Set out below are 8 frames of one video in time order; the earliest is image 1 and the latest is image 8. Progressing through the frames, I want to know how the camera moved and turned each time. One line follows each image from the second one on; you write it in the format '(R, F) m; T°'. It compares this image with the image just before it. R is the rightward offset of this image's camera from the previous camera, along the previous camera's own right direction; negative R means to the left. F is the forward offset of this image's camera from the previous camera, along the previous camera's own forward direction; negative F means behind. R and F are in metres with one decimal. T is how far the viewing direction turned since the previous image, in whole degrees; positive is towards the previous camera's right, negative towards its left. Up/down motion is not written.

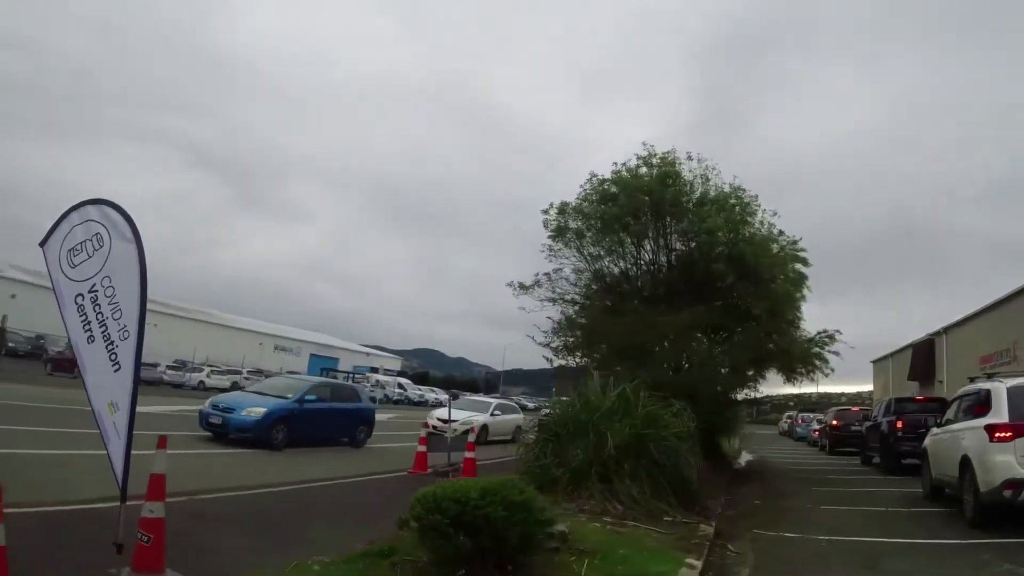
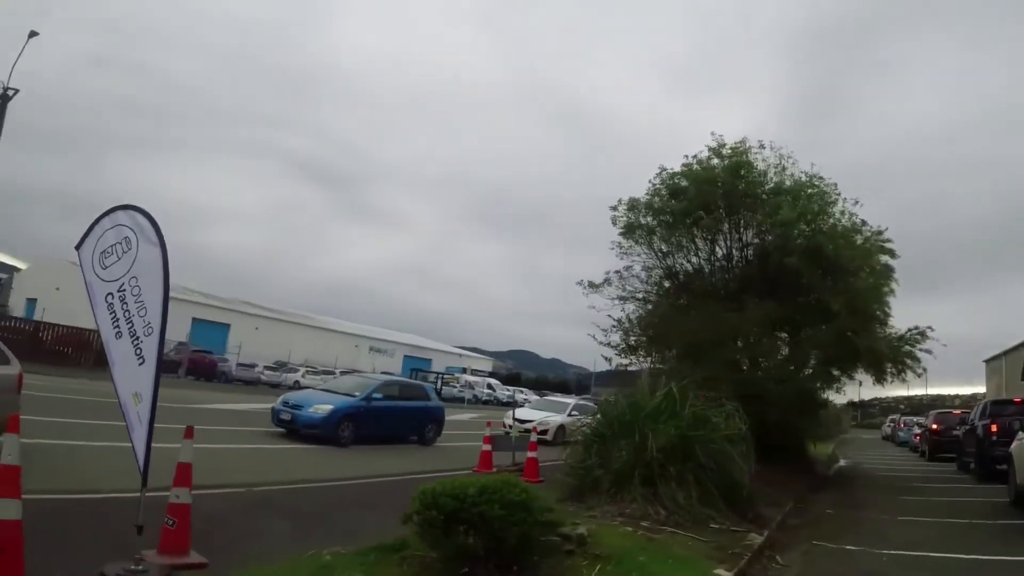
(+1.2, +0.2) m; -10°
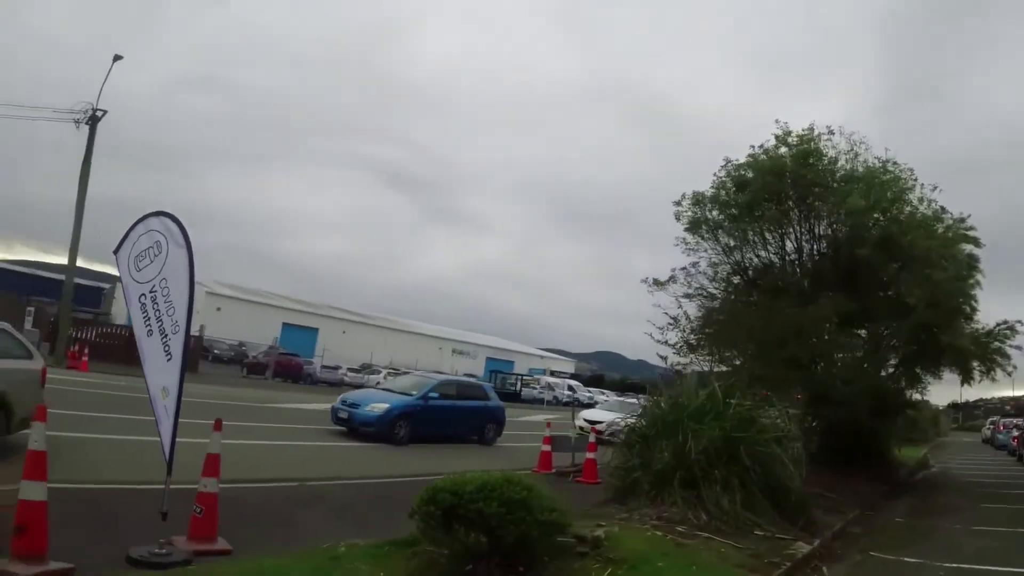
(+1.0, +0.2) m; -9°
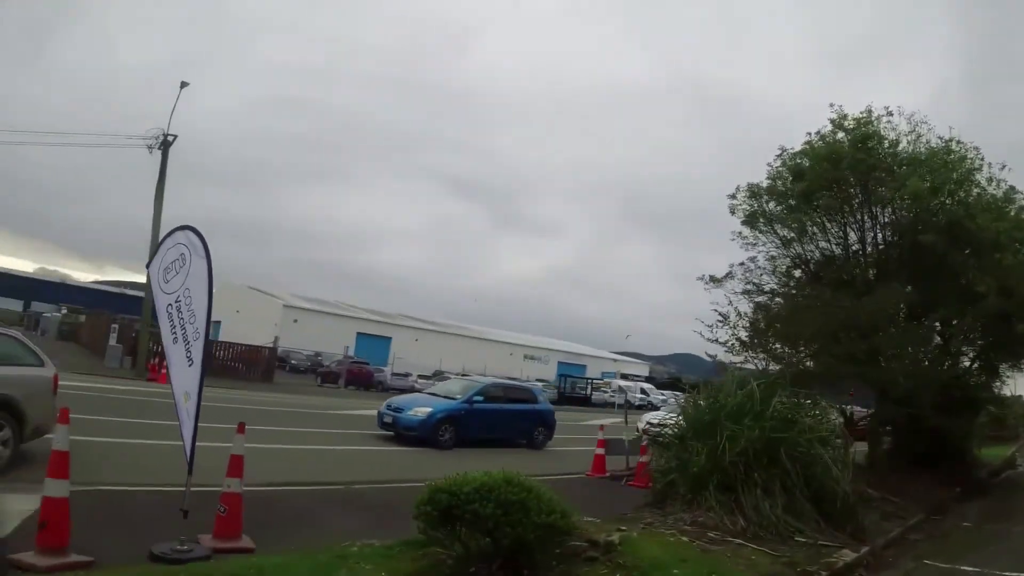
(+0.9, +0.2) m; -8°
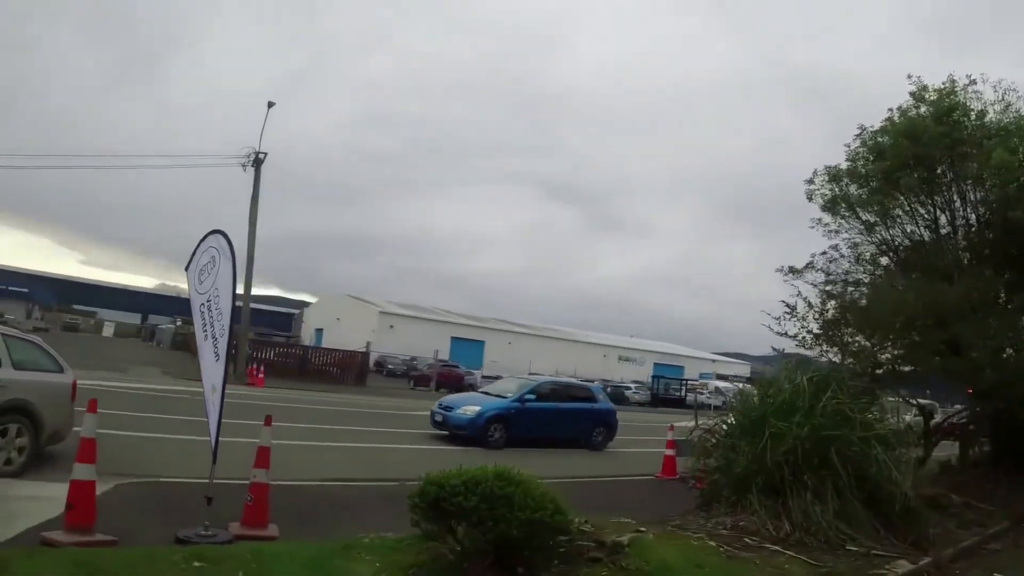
(+1.2, +0.2) m; -10°
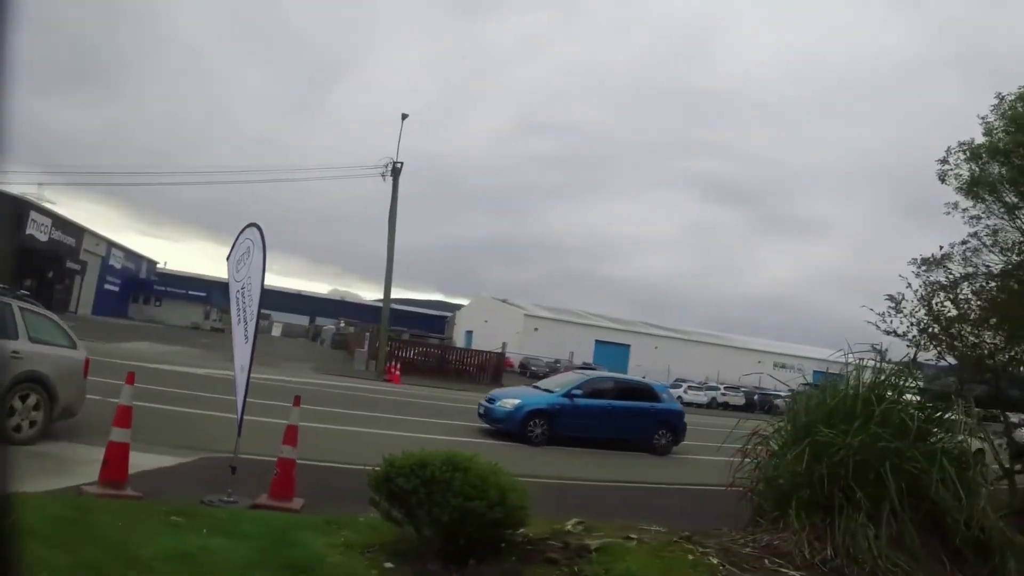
(+2.1, +0.4) m; -16°
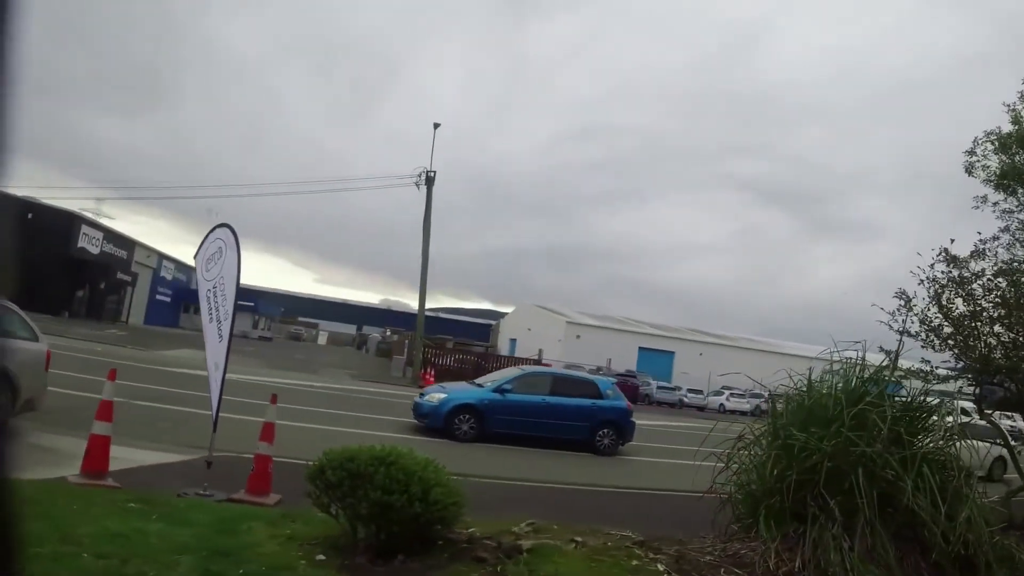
(+1.2, +0.2) m; -7°
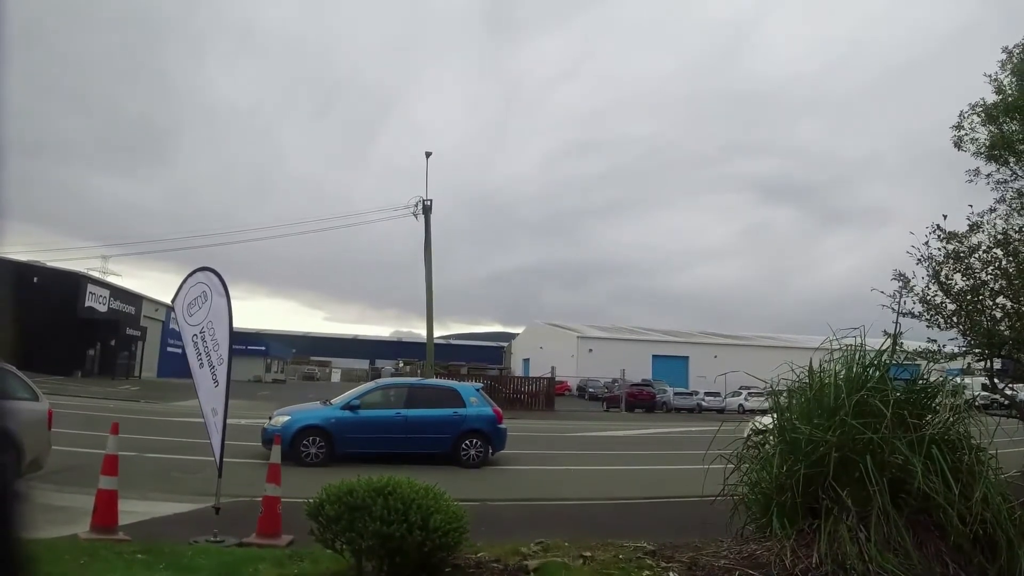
(+0.3, 0.0) m; -1°
